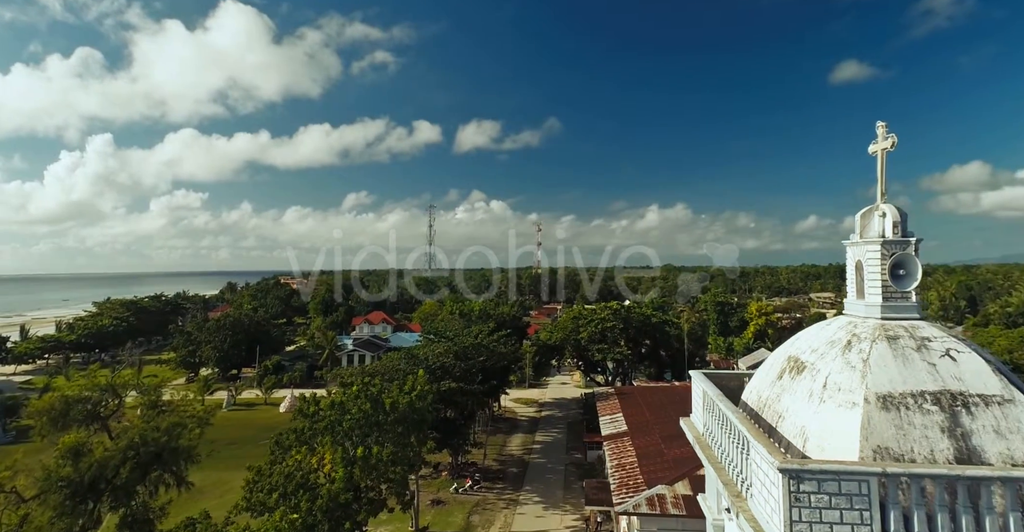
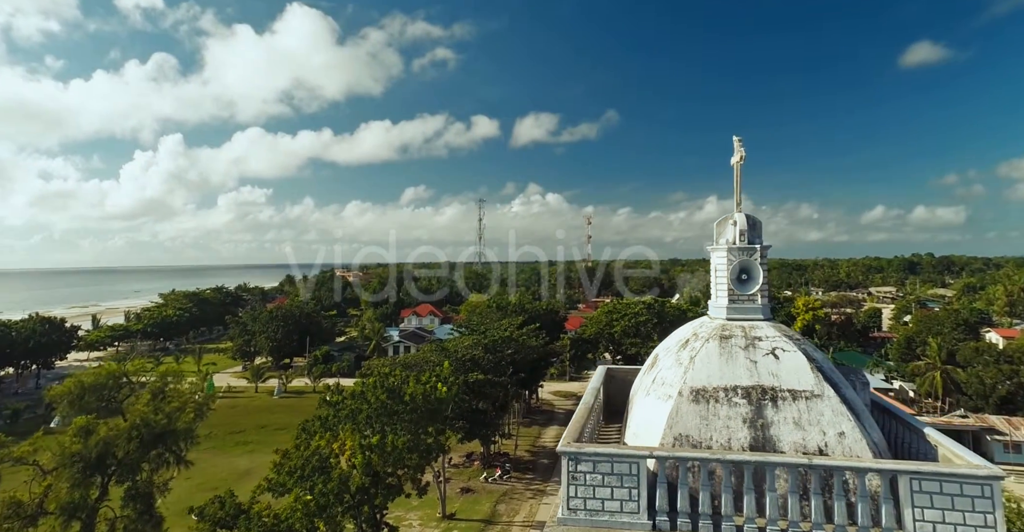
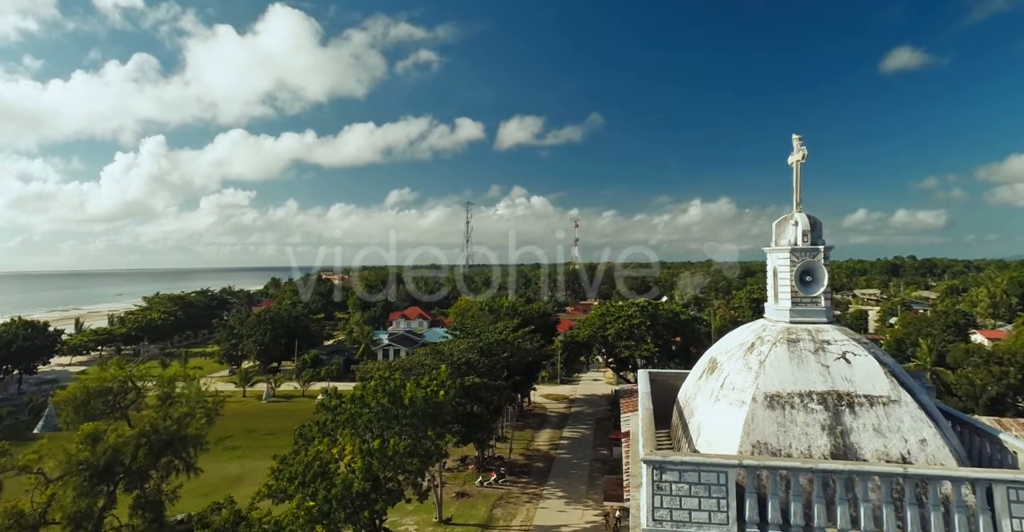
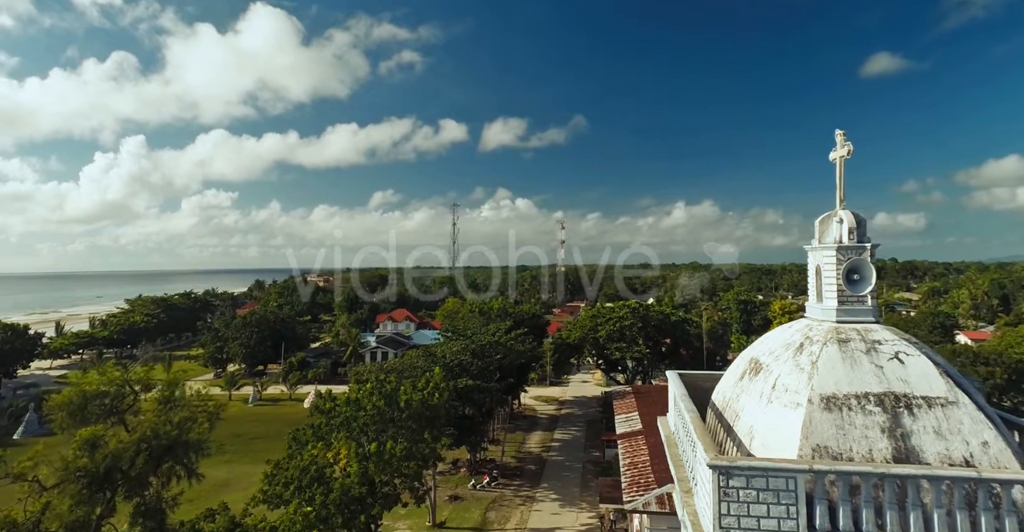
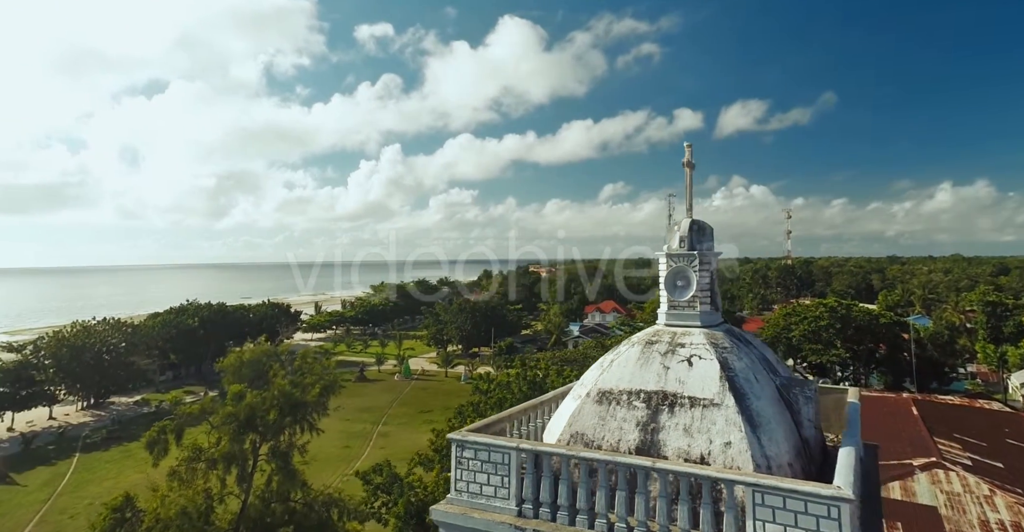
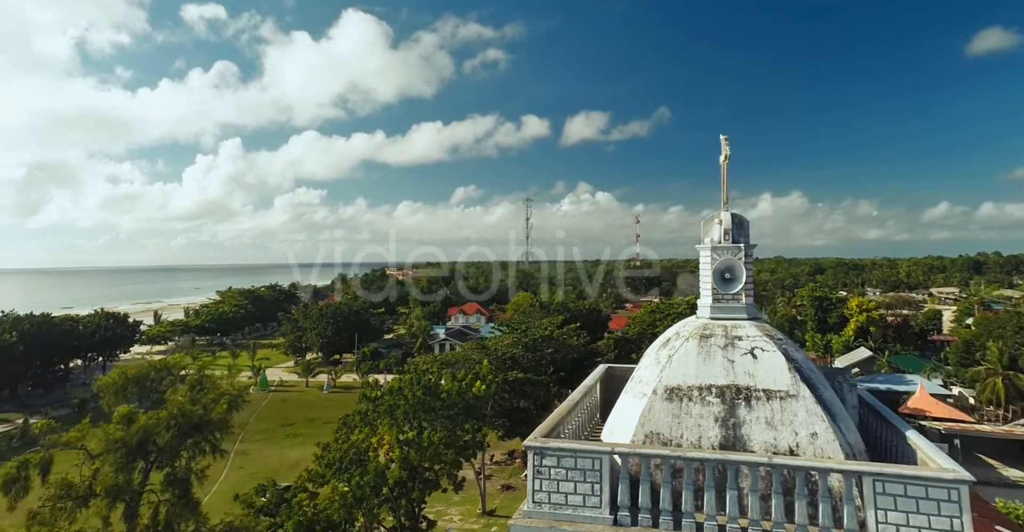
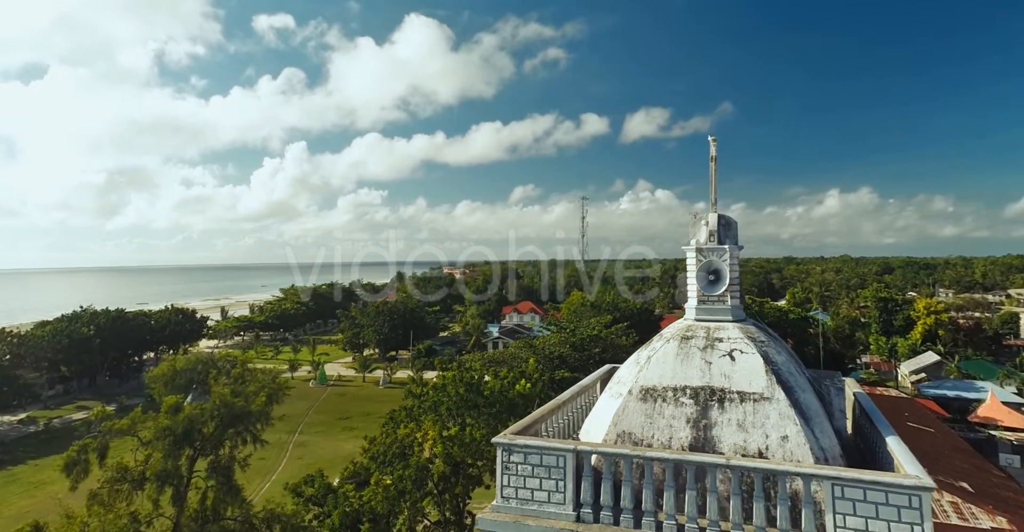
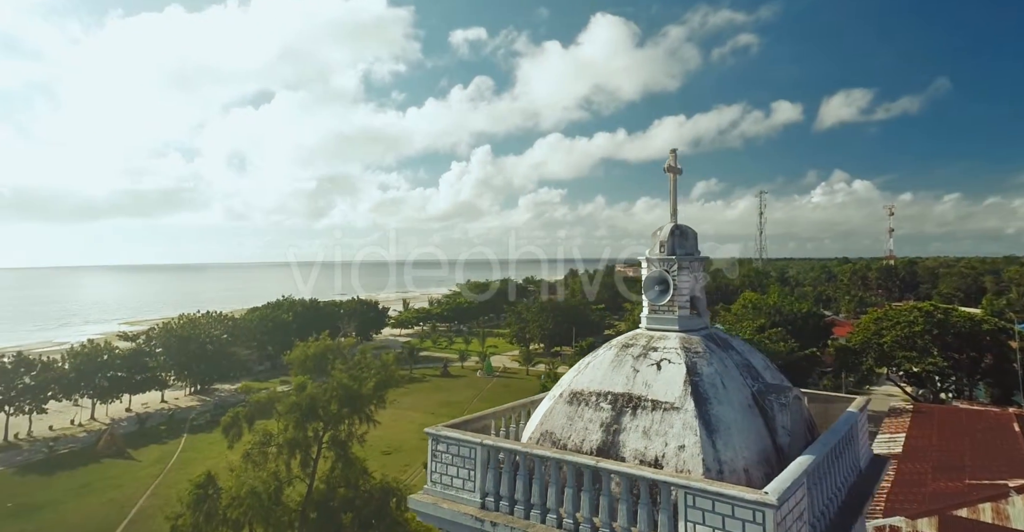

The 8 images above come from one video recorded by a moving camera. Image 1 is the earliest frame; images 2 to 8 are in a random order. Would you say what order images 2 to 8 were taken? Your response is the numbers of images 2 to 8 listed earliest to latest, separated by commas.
4, 3, 2, 6, 7, 5, 8
